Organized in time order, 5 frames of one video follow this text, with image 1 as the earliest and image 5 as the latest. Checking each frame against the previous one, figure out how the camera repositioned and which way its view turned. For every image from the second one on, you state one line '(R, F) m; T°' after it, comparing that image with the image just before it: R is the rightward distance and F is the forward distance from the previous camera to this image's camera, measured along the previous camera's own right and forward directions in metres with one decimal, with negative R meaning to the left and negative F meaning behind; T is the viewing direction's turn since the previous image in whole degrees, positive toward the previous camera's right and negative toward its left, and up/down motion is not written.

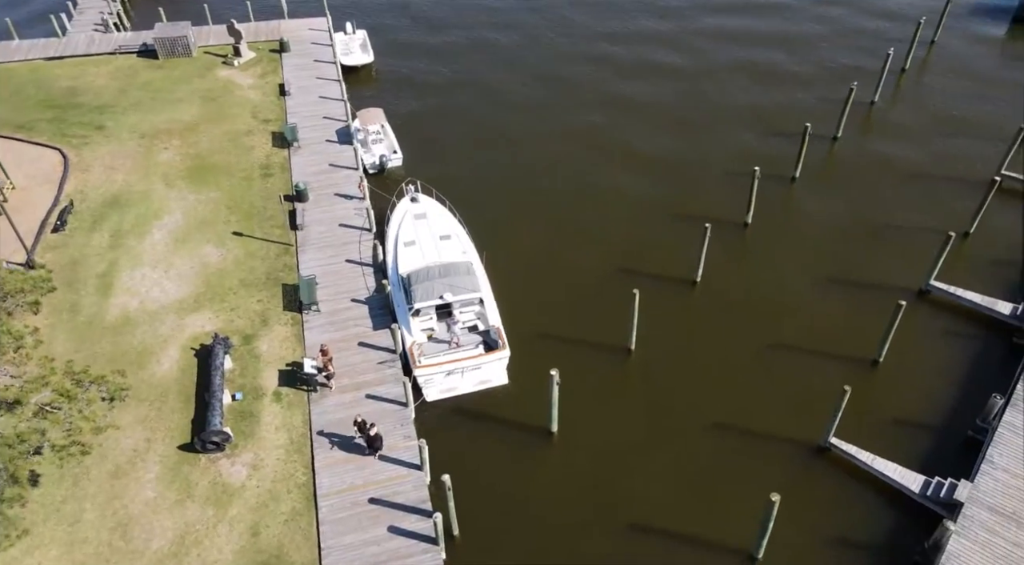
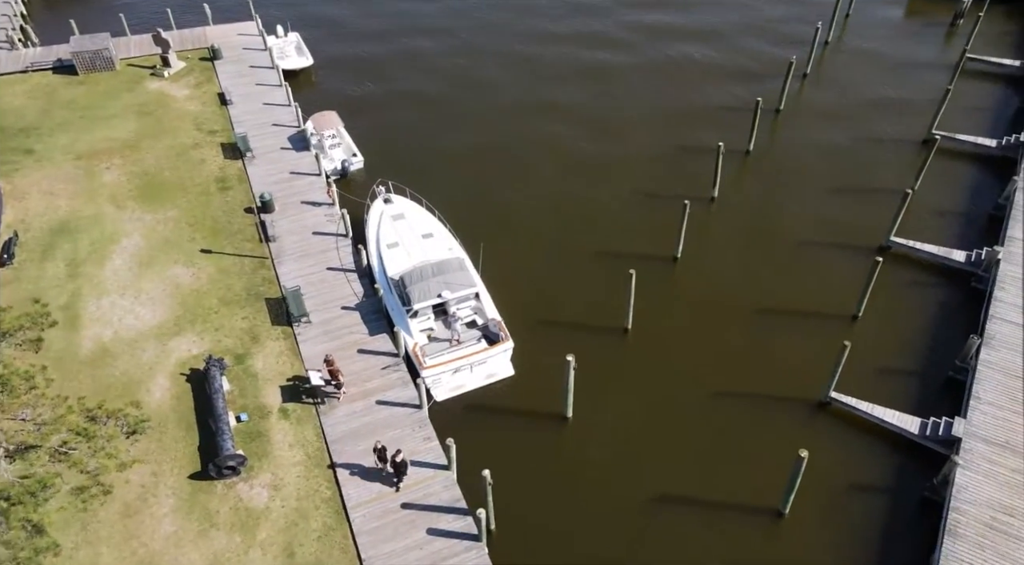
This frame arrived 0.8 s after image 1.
(-3.2, 0.0) m; +7°
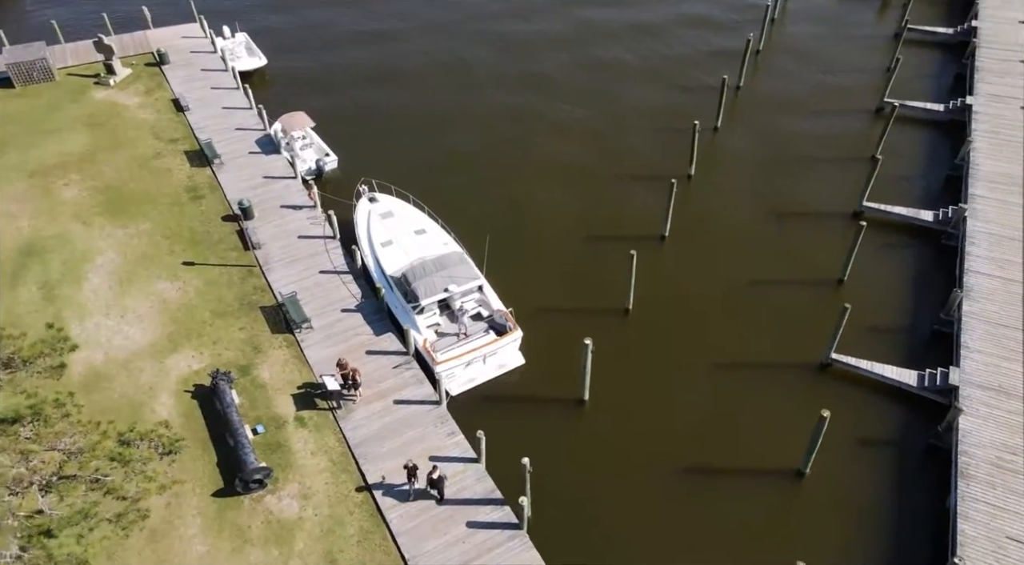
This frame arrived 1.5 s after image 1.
(-2.8, -0.1) m; +5°
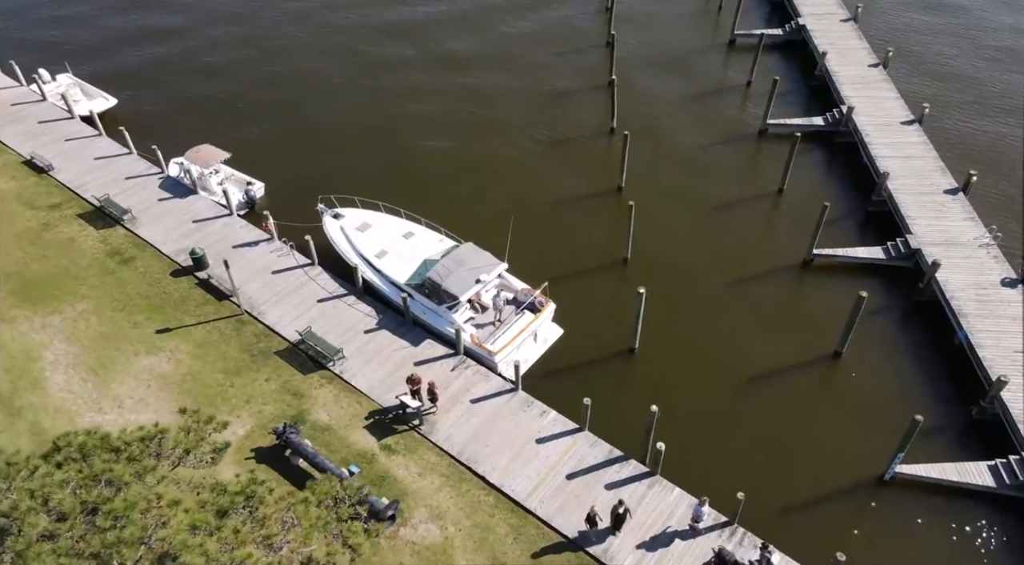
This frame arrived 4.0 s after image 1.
(-9.5, +1.2) m; +18°
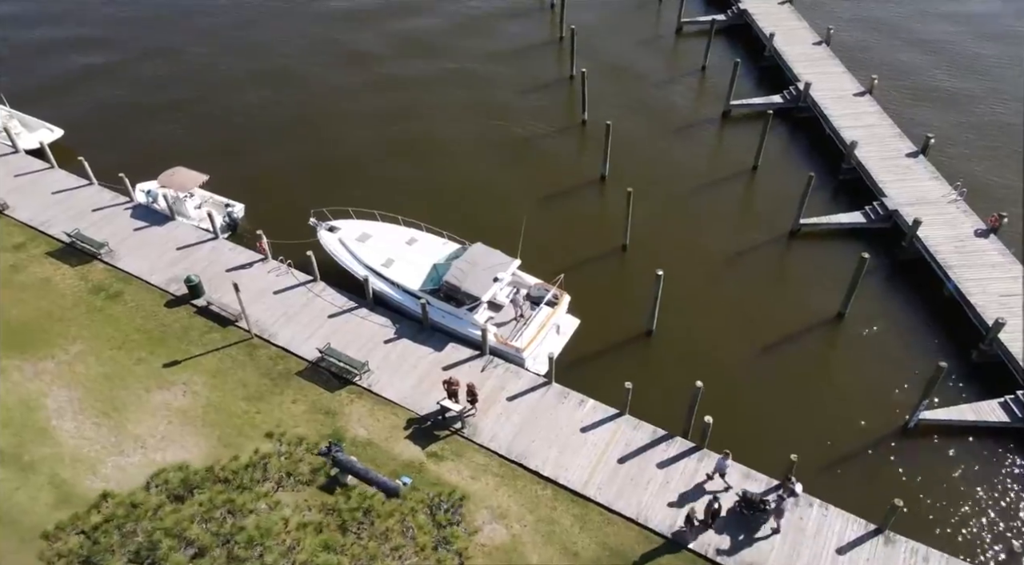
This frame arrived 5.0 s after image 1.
(-3.8, +0.2) m; +7°
